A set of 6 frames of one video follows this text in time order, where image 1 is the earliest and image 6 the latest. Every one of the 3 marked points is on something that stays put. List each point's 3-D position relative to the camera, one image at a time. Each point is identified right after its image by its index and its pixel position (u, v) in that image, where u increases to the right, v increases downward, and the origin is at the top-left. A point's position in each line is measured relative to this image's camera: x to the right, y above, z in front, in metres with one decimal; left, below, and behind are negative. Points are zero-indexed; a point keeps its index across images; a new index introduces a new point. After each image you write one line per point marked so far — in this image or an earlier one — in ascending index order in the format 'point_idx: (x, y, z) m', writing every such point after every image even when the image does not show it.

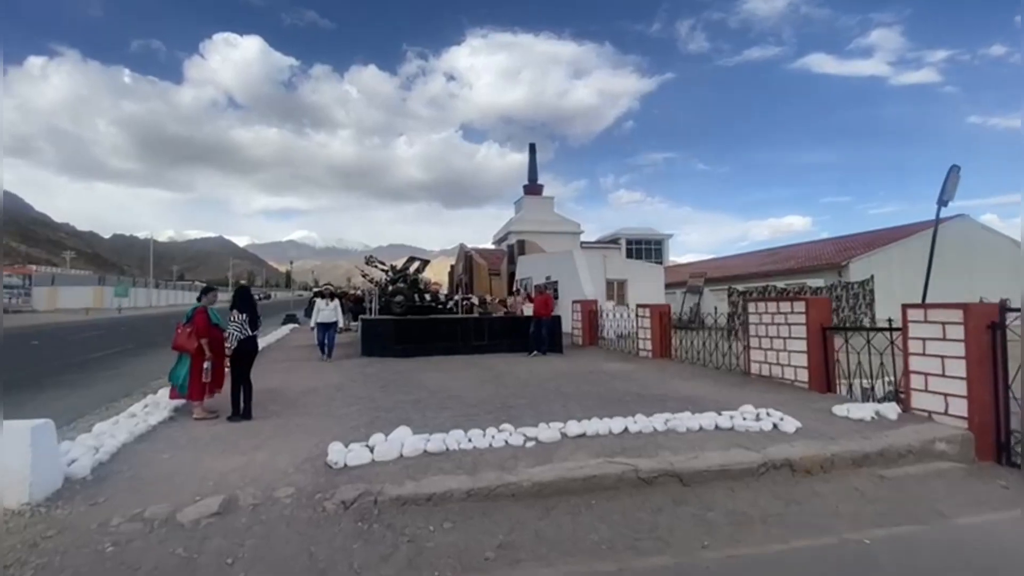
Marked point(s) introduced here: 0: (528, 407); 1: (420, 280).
0: (+0.3, -2.0, +7.9) m
1: (-3.5, +0.3, +18.0) m
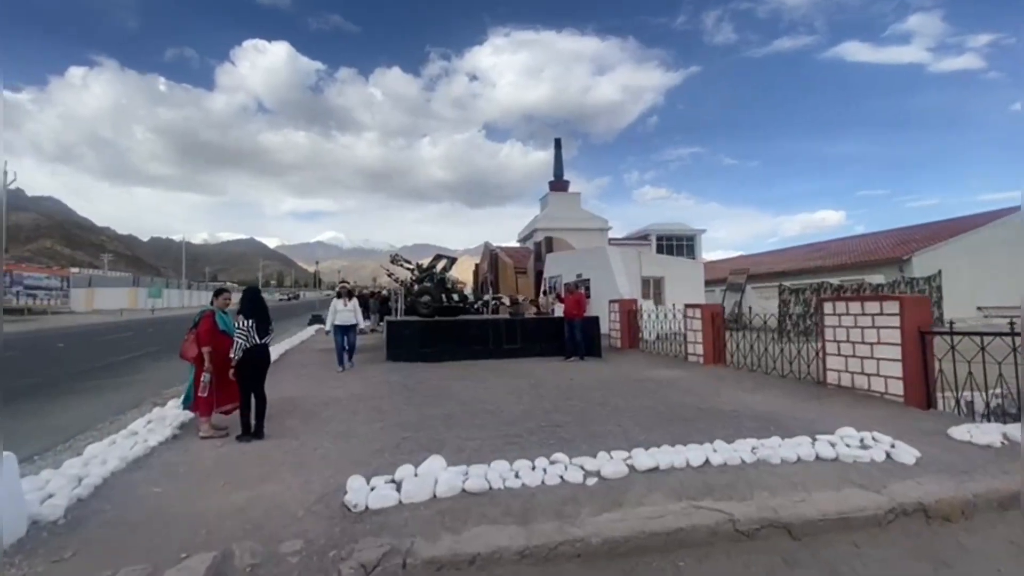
0: (+0.9, -1.9, +6.7) m
1: (-2.3, +0.3, +17.0) m
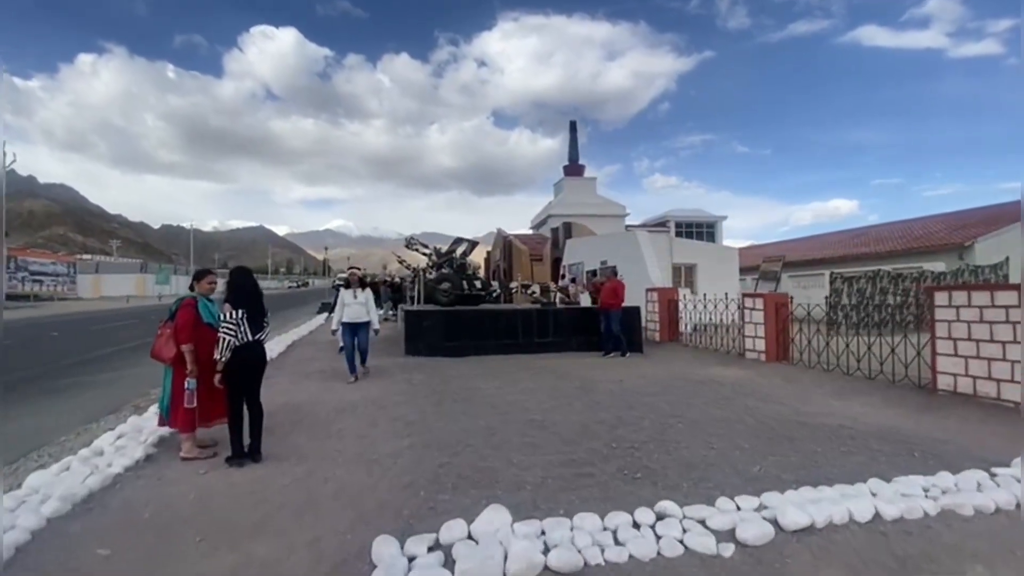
0: (+1.6, -1.8, +5.3) m
1: (-1.4, +0.7, +15.6) m
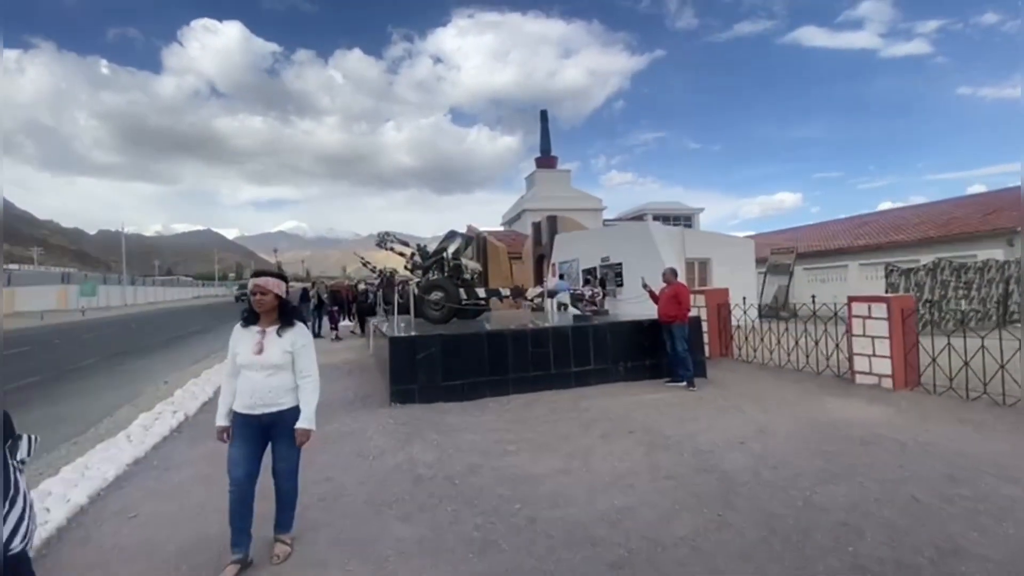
0: (+2.7, -1.9, +2.1) m
1: (-1.3, +0.5, +12.1) m
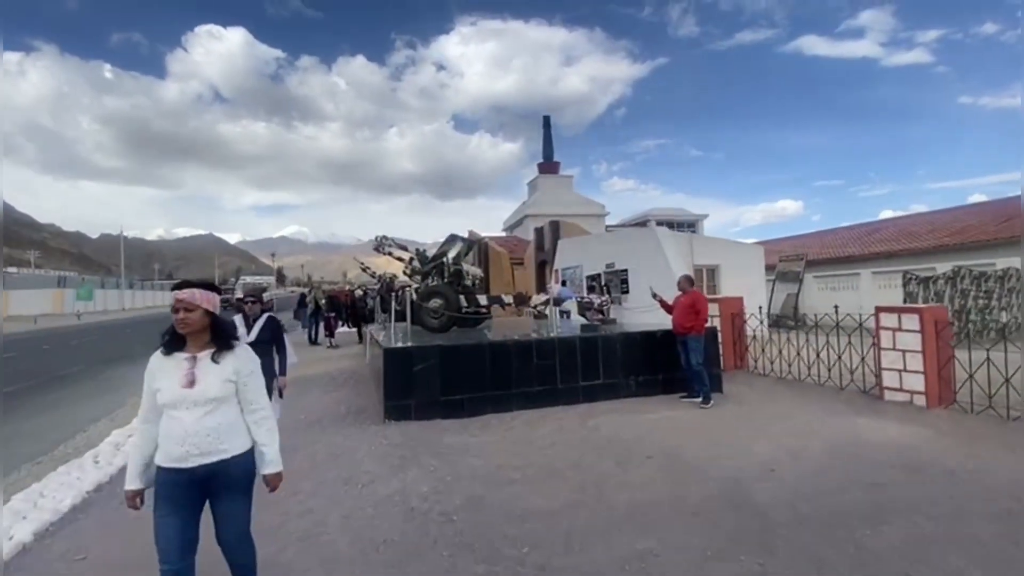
0: (+2.7, -2.0, +1.5) m
1: (-1.2, +0.4, +11.5) m
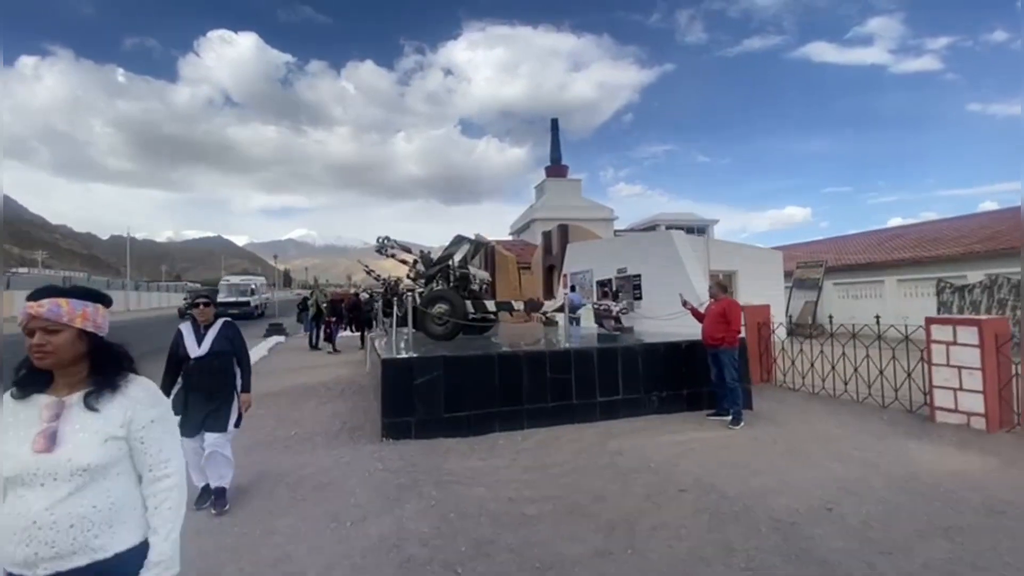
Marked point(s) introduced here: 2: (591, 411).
0: (+2.8, -2.0, +0.7) m
1: (-1.0, +0.3, +10.8) m
2: (+1.2, -1.8, +7.3) m
